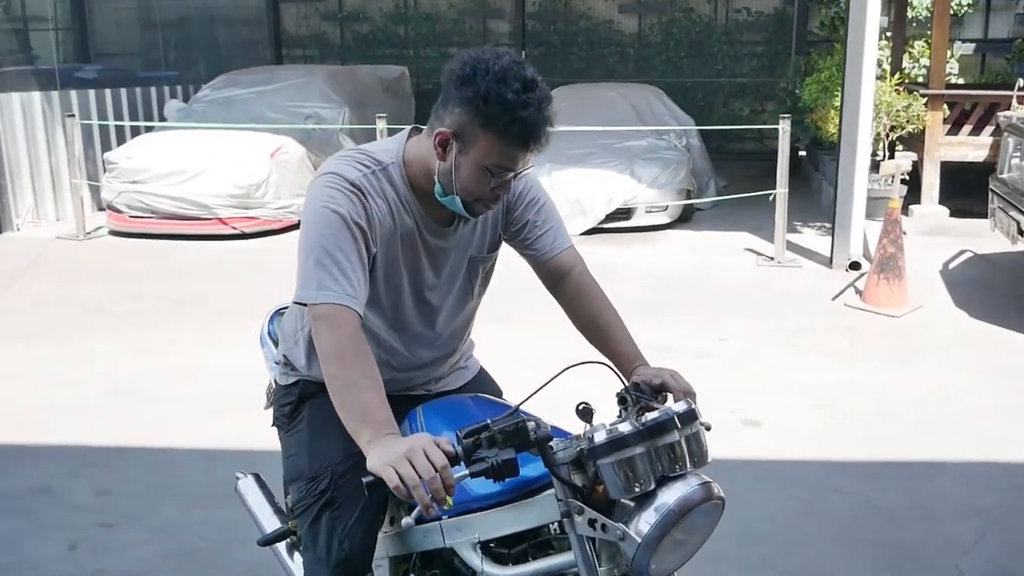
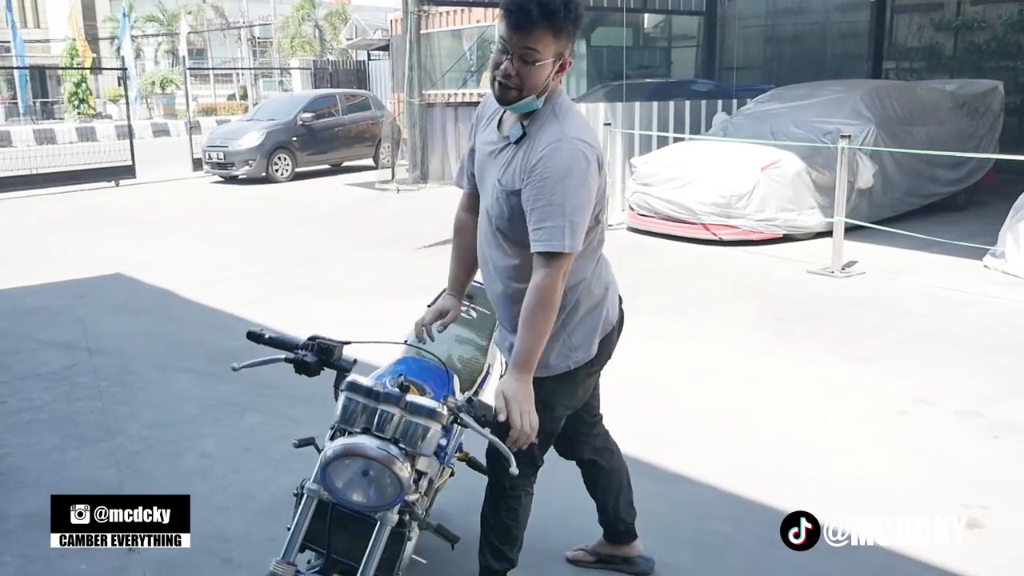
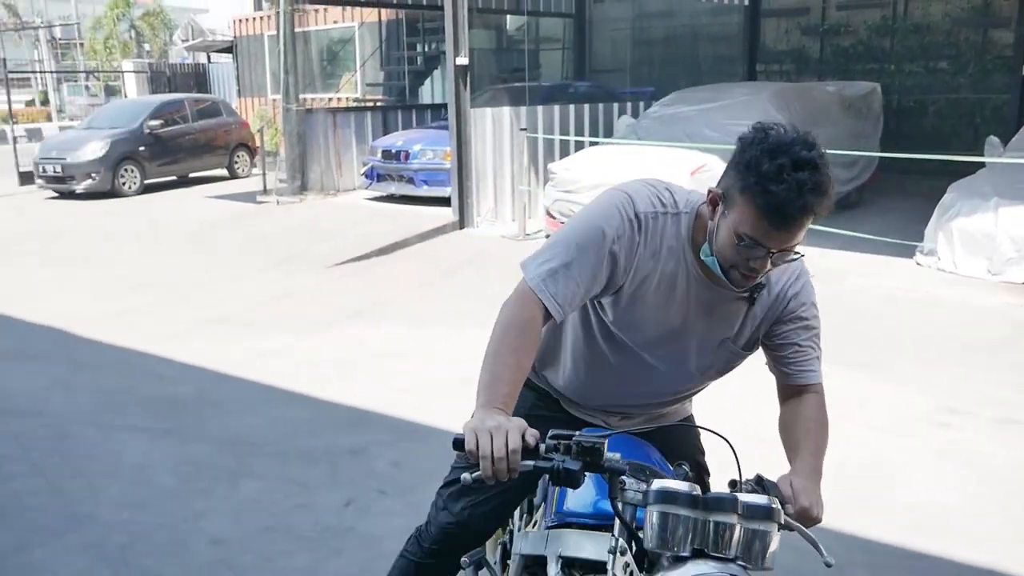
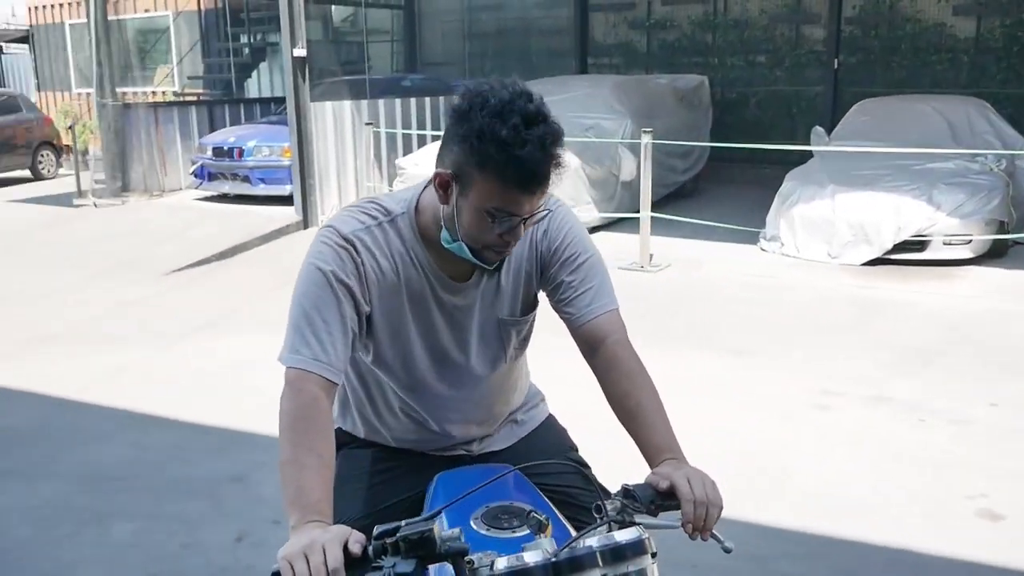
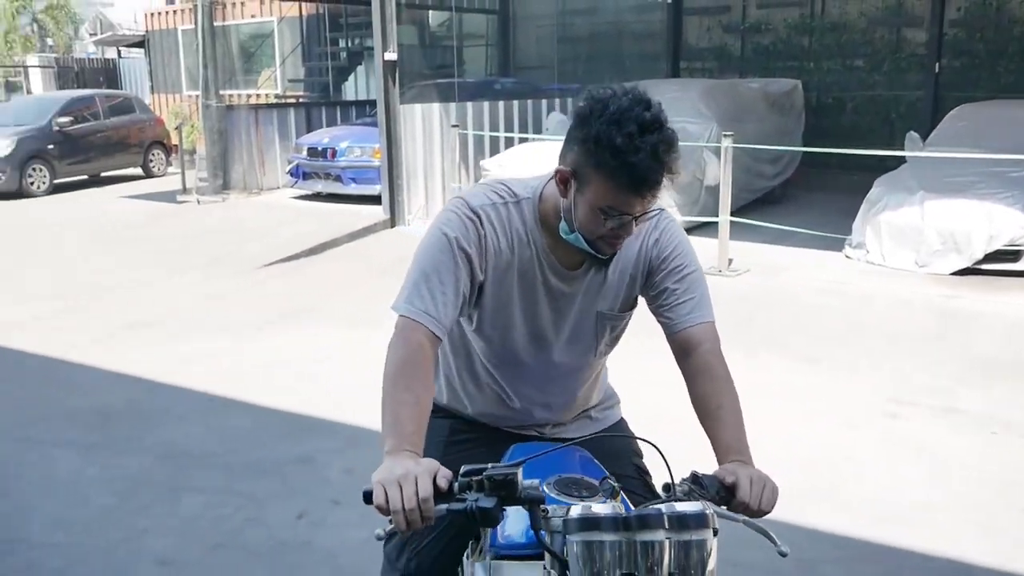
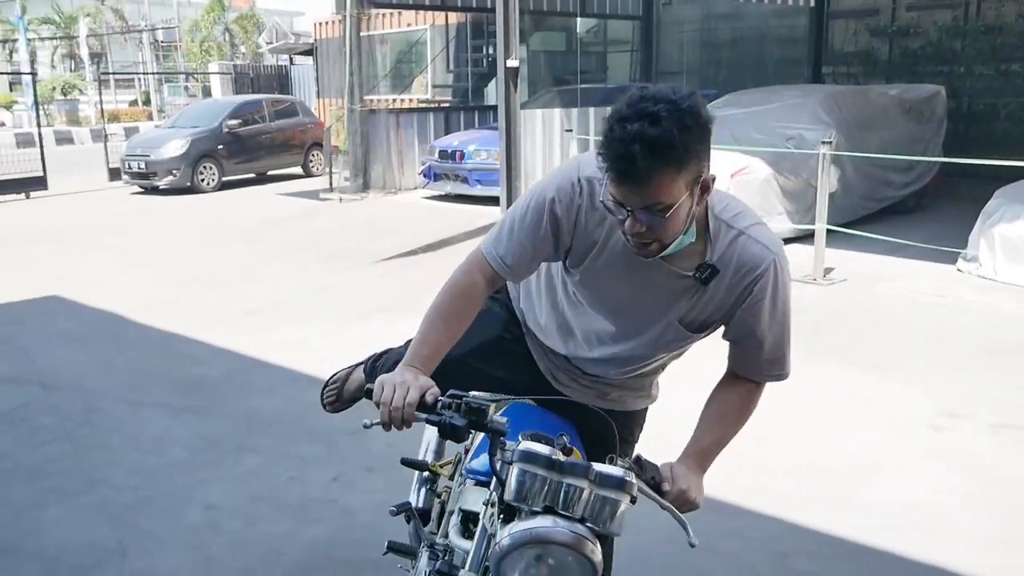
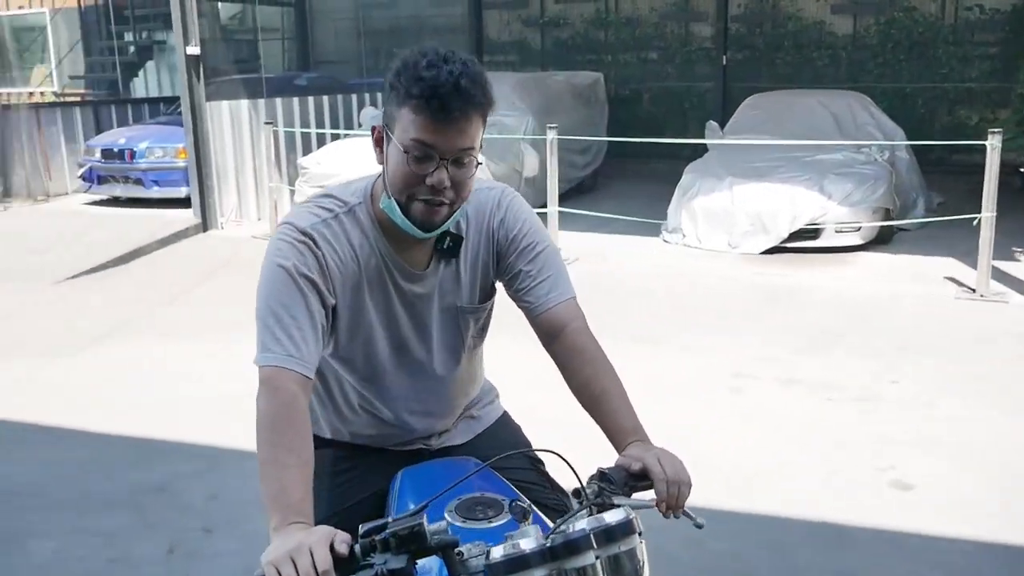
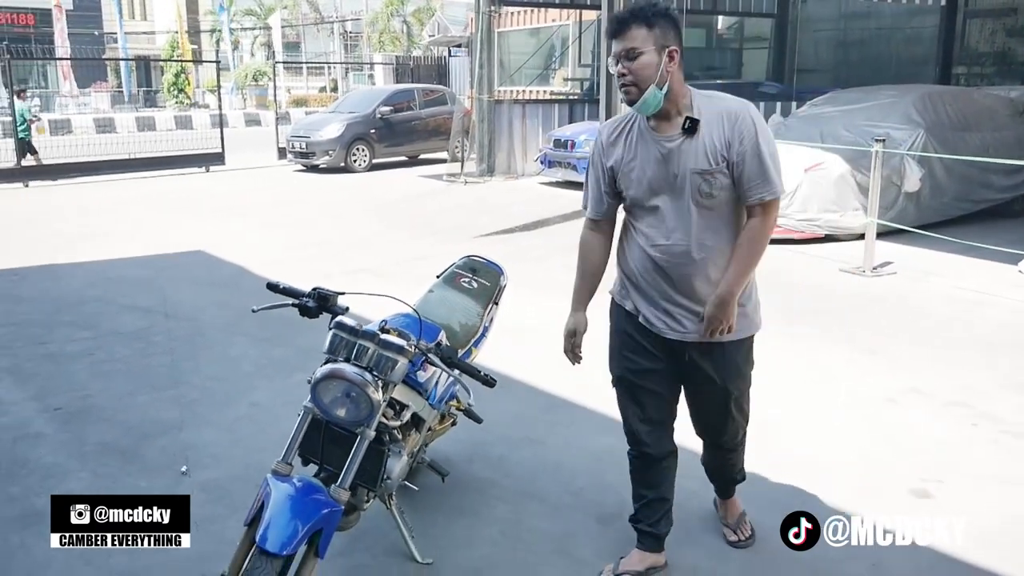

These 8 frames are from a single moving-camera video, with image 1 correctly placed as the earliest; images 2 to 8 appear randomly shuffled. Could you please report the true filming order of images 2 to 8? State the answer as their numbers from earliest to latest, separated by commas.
7, 4, 5, 3, 6, 2, 8
